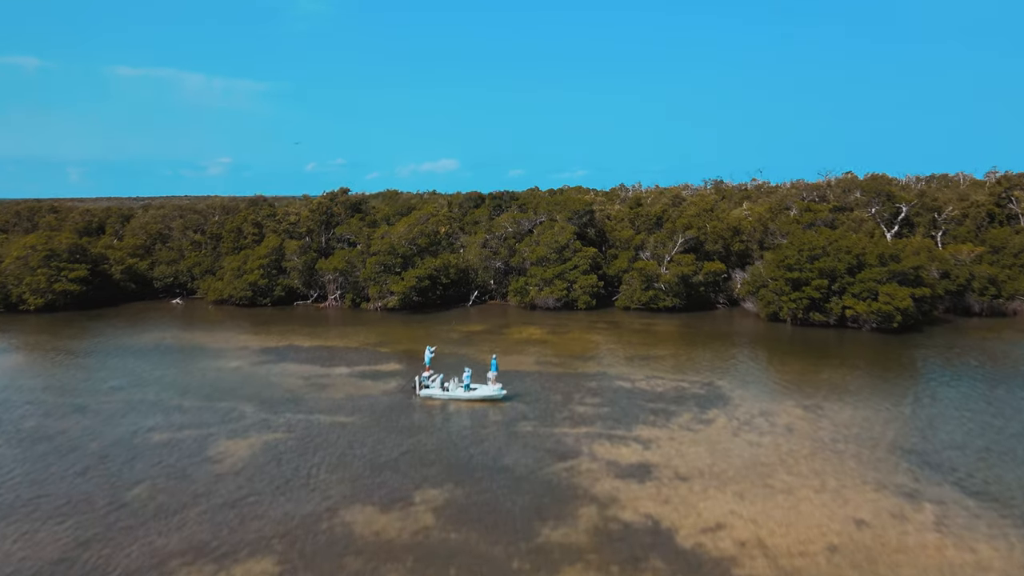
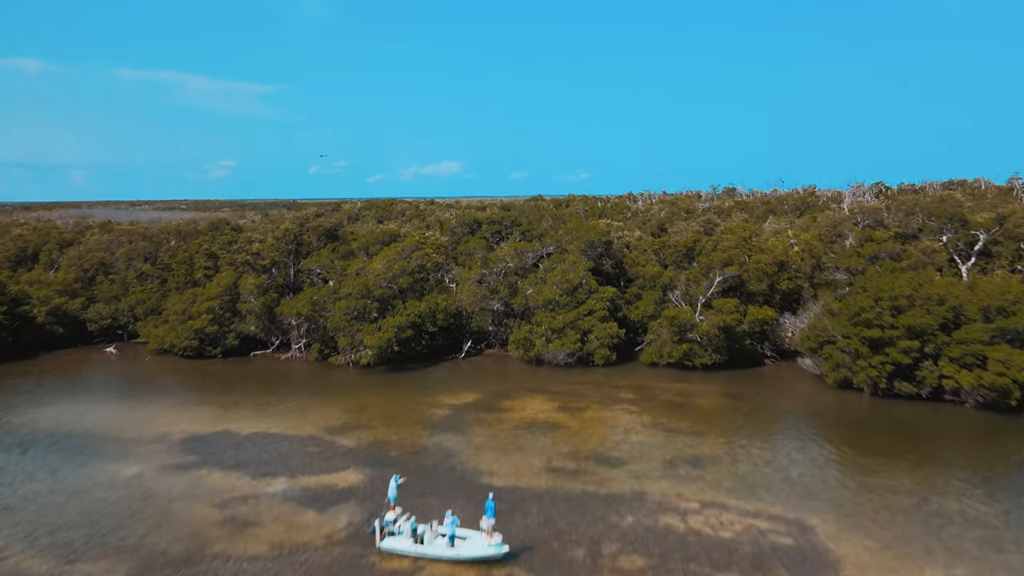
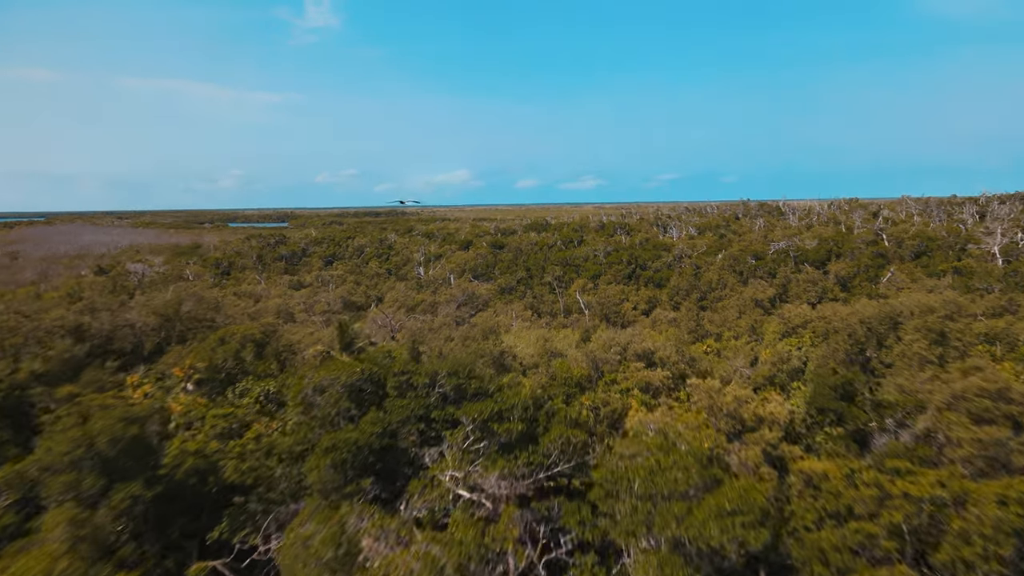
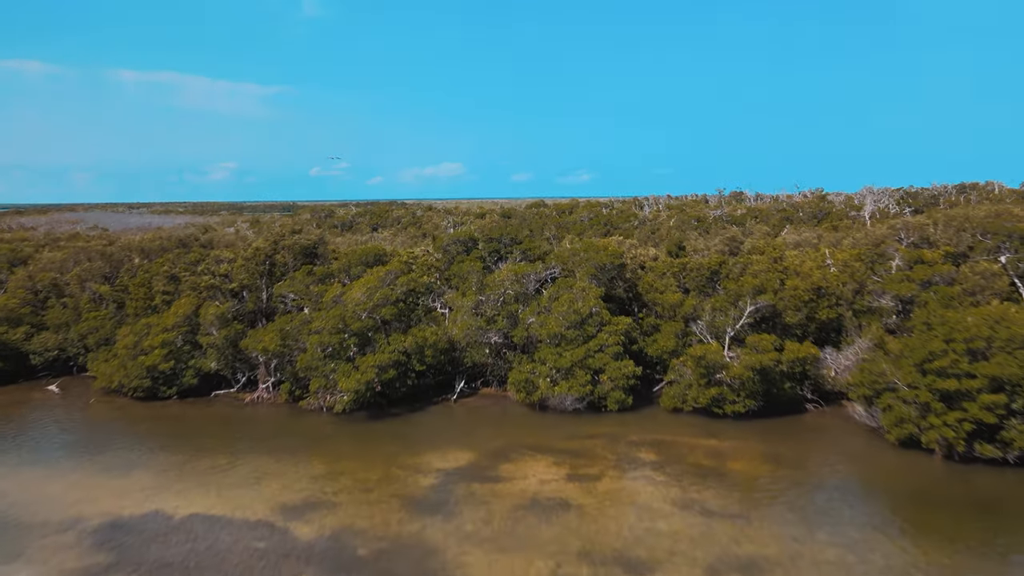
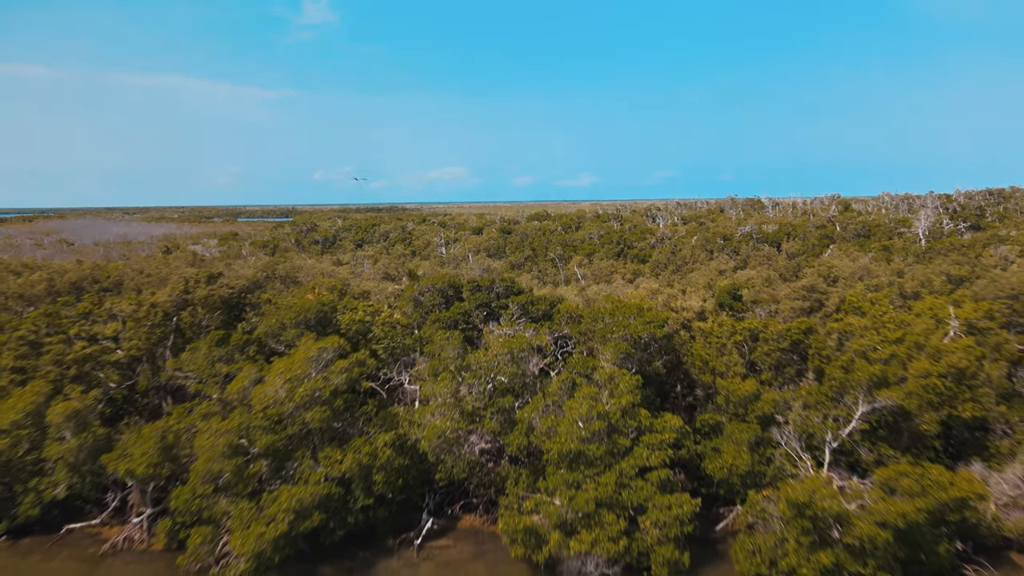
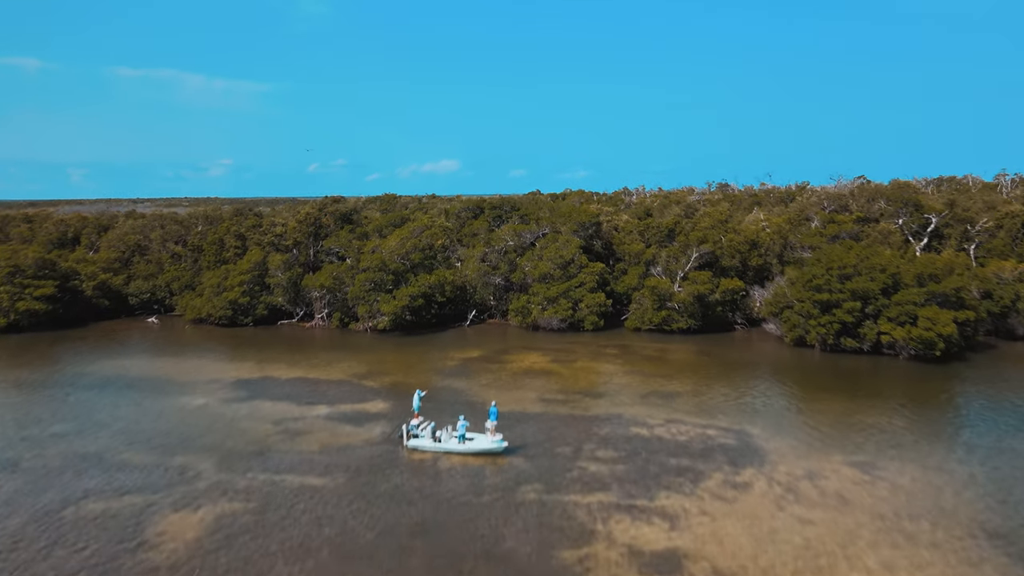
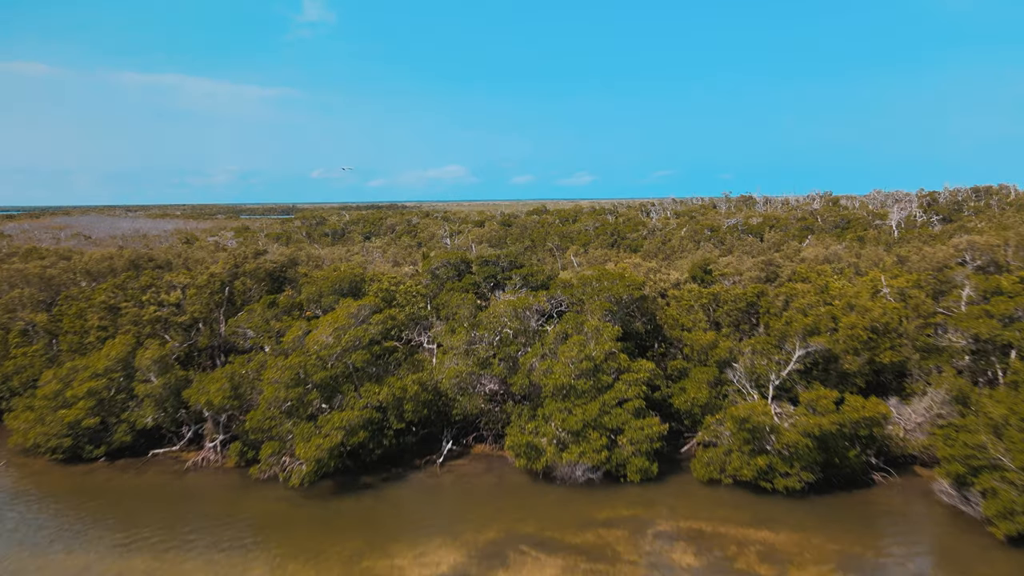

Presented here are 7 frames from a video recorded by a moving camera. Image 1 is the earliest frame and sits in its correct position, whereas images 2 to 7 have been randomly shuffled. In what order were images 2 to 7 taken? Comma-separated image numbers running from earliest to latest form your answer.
6, 2, 4, 7, 5, 3
